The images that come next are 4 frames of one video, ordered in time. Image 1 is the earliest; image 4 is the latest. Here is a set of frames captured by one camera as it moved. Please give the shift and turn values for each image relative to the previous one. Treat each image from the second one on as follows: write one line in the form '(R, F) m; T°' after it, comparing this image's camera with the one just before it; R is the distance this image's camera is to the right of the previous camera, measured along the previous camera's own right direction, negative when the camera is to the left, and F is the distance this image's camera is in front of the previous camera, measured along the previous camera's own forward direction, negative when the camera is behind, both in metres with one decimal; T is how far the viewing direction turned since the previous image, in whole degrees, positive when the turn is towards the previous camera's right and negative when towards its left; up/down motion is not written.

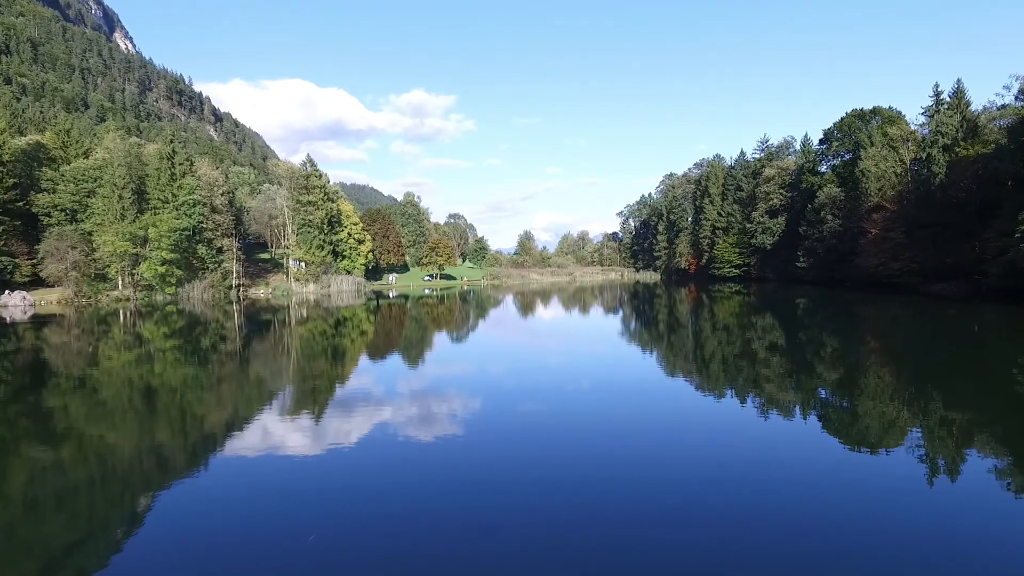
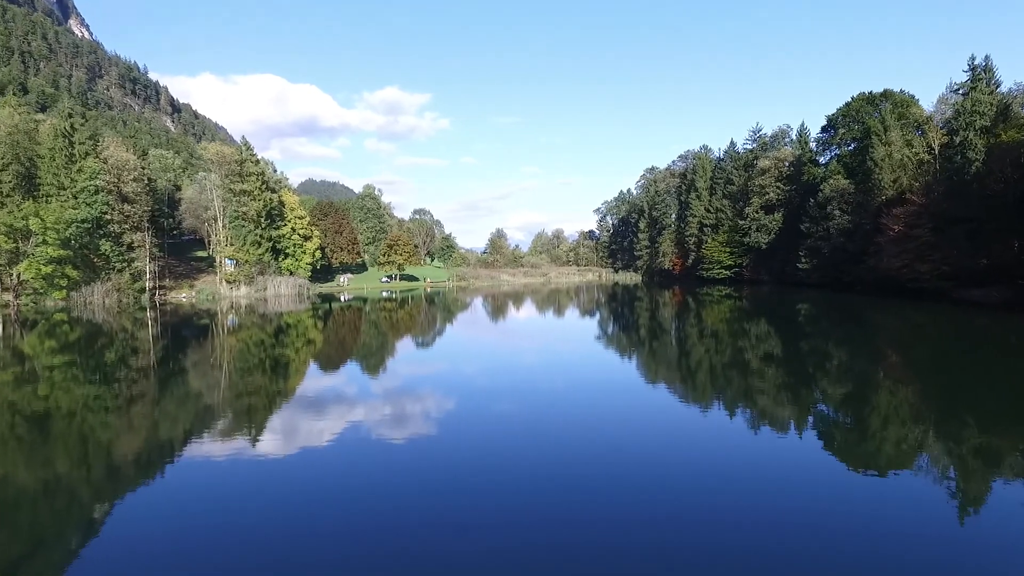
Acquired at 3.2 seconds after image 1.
(+0.2, +2.3) m; +2°
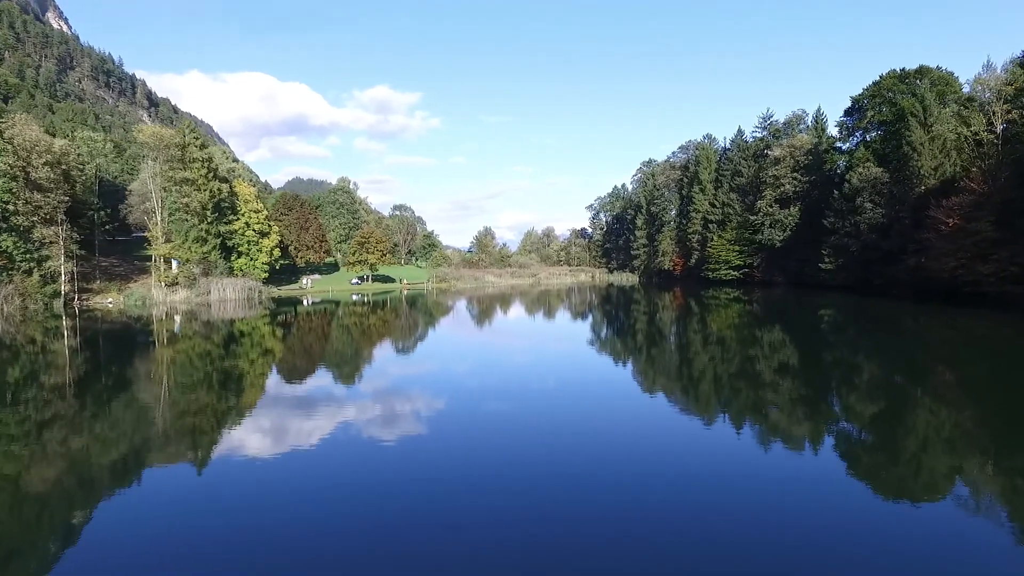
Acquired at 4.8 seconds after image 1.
(+0.2, +2.1) m; +1°
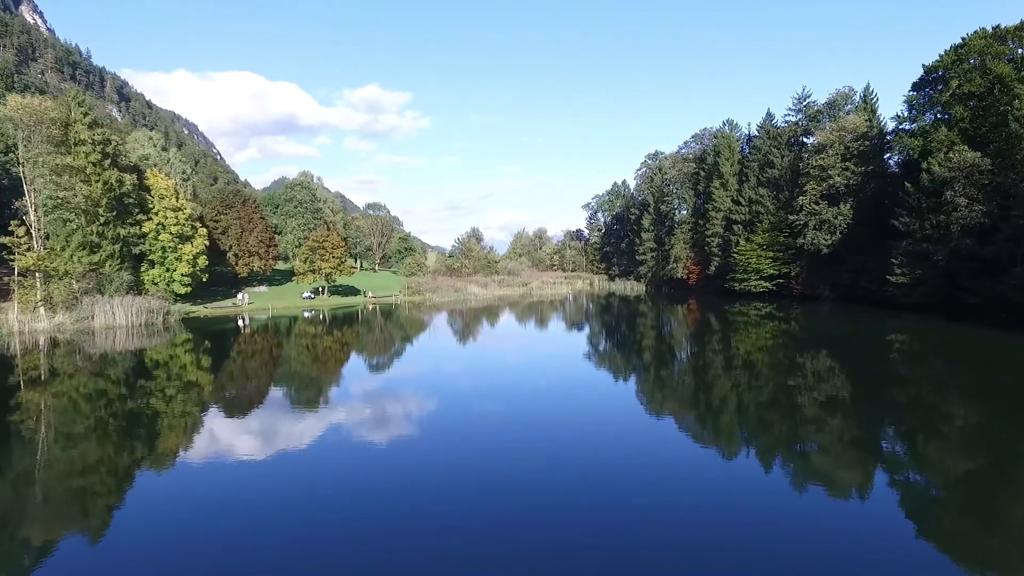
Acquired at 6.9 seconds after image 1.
(+0.1, +3.3) m; +1°
